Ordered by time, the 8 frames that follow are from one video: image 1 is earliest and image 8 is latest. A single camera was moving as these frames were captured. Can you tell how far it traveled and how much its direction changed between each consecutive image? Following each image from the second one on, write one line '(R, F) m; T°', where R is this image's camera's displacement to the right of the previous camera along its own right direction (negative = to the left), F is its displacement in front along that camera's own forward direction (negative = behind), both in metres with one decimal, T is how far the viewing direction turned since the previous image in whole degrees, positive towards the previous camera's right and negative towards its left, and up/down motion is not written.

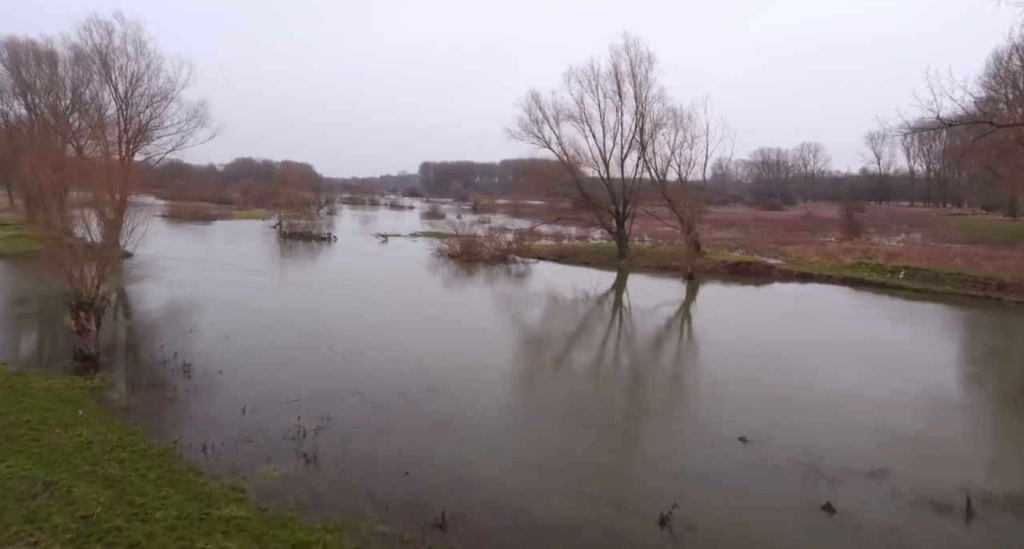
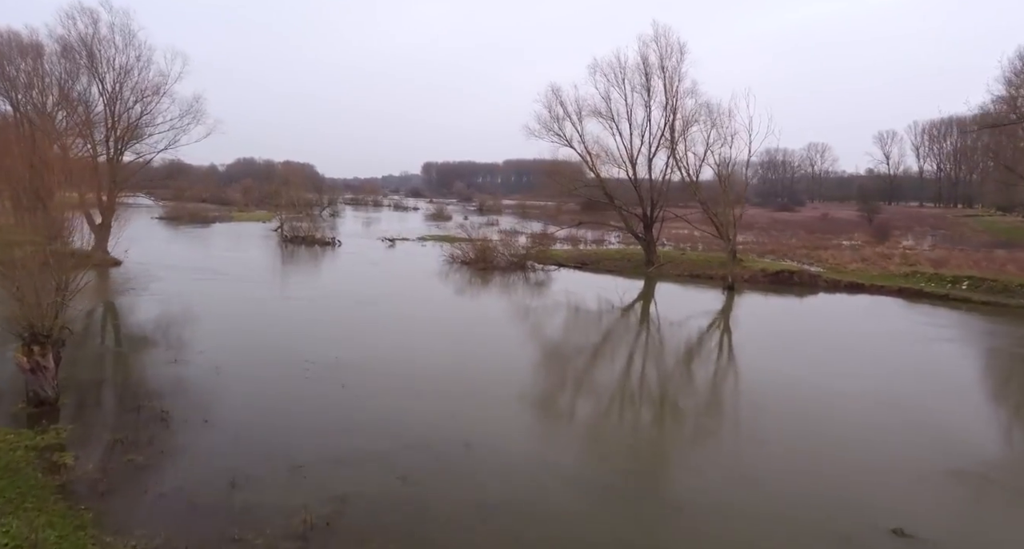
(-0.5, +1.6) m; 0°
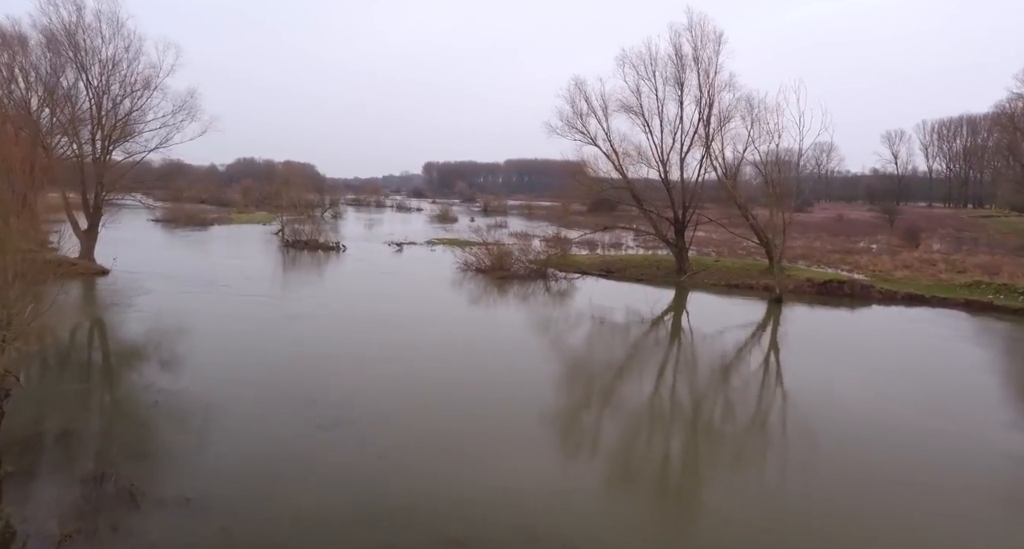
(-0.5, +1.5) m; 0°
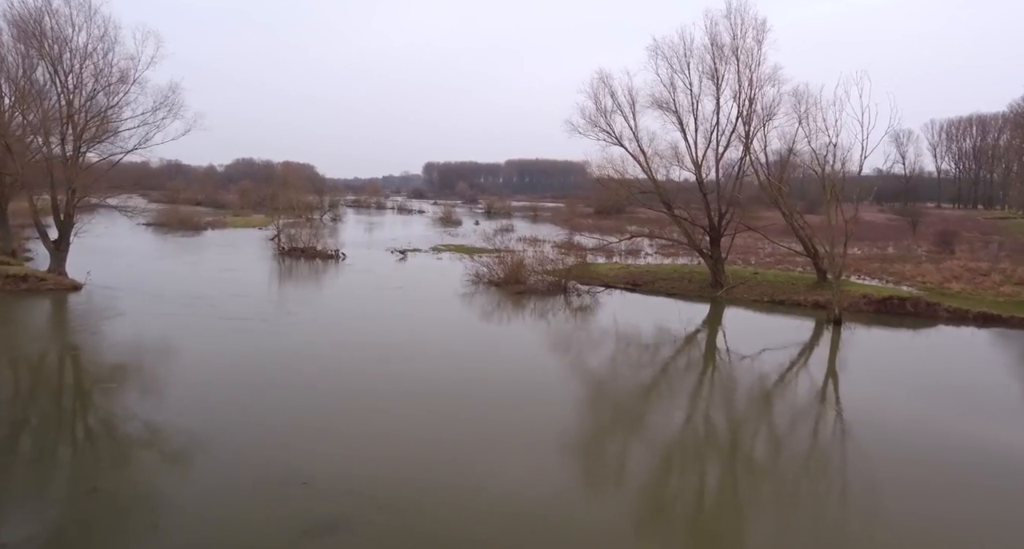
(-0.4, +1.8) m; 0°
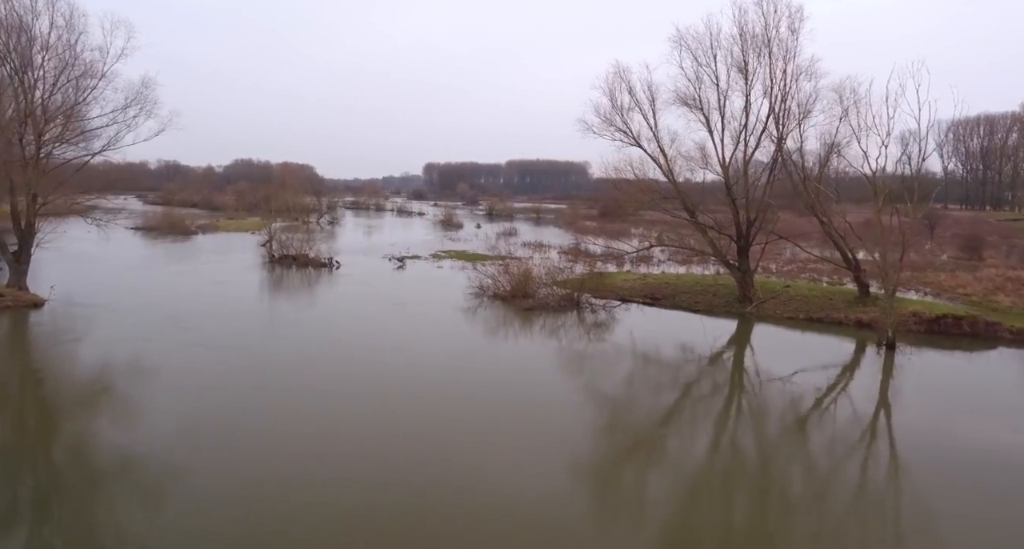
(-0.2, +1.5) m; 0°
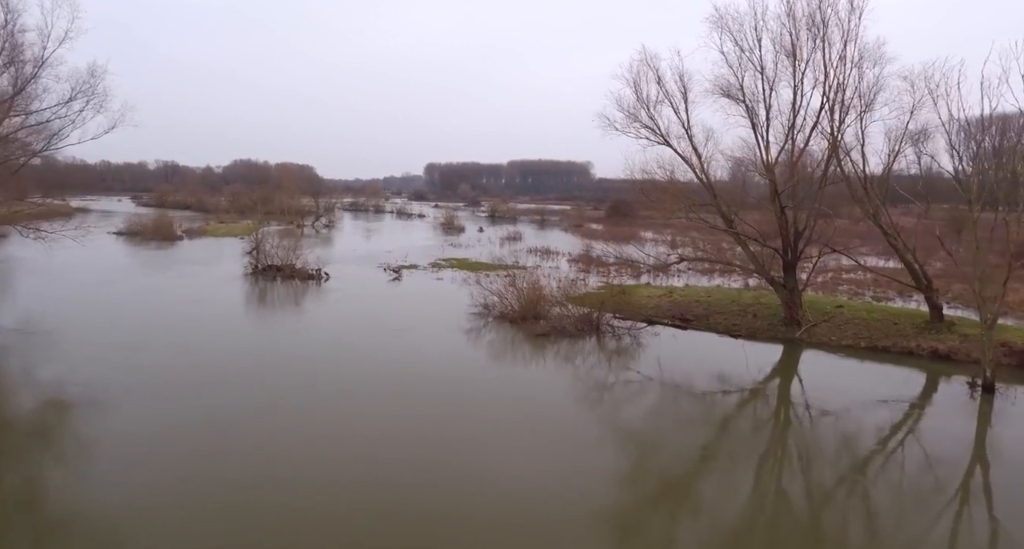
(-0.2, +2.1) m; 0°
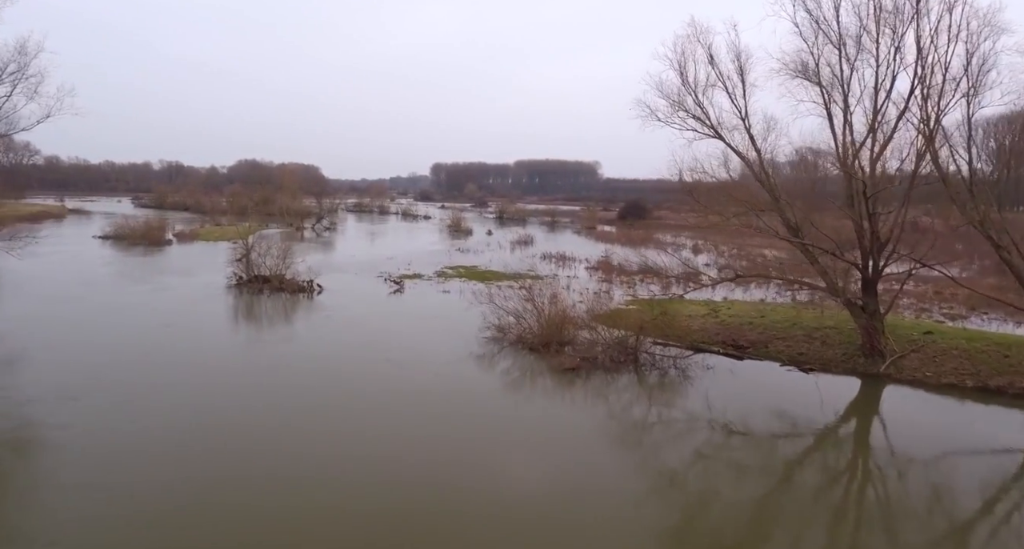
(-0.2, +2.2) m; -1°
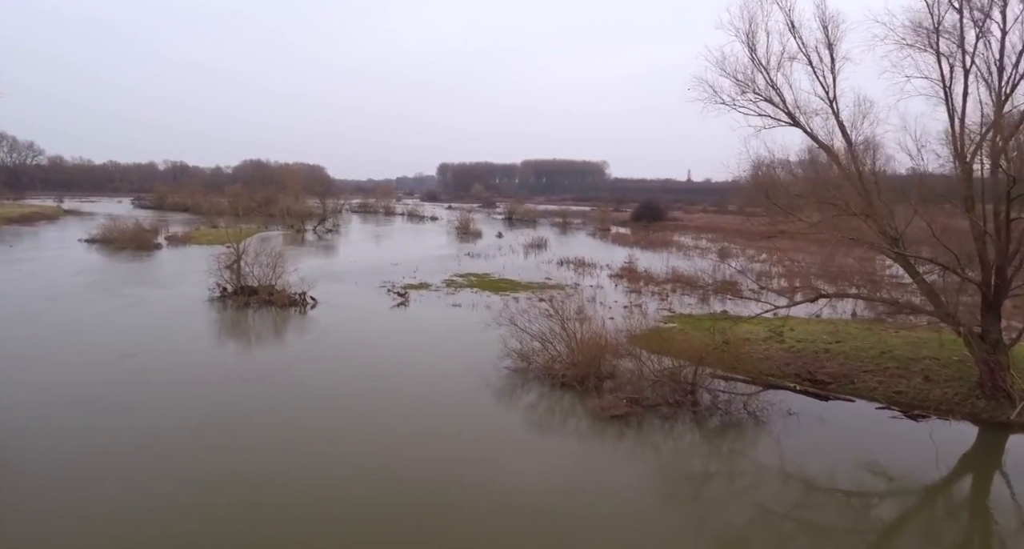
(-0.3, +2.1) m; -1°
